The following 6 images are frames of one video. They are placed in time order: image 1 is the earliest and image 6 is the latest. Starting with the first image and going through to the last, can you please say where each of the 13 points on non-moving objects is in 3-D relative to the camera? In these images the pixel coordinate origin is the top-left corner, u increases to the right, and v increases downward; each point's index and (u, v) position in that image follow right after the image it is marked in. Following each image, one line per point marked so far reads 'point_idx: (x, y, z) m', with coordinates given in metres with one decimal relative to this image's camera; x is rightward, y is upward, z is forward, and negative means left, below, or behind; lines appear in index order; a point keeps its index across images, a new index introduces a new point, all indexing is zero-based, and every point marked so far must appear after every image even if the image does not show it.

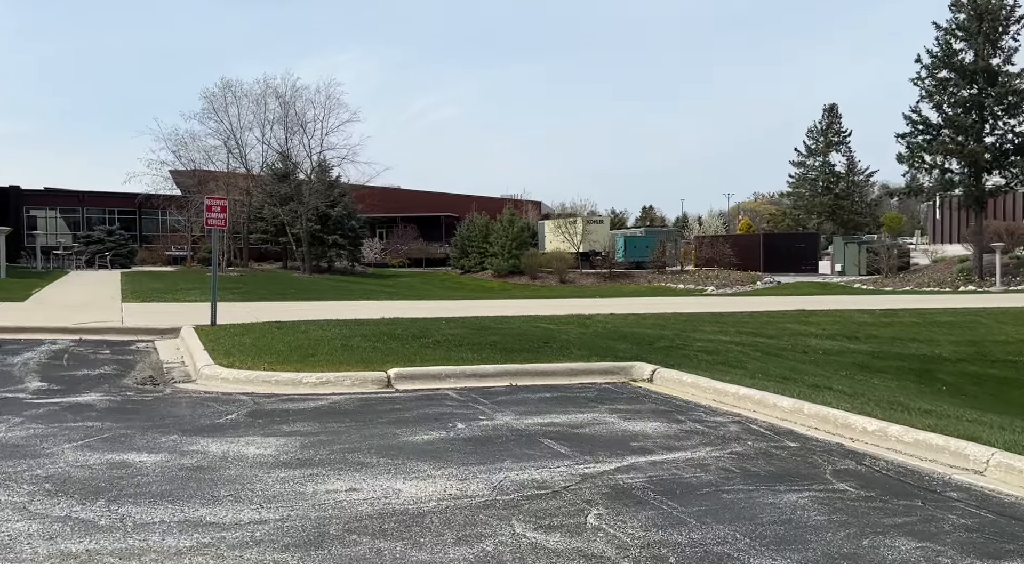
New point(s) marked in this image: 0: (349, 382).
0: (-1.6, -1.0, +9.2) m
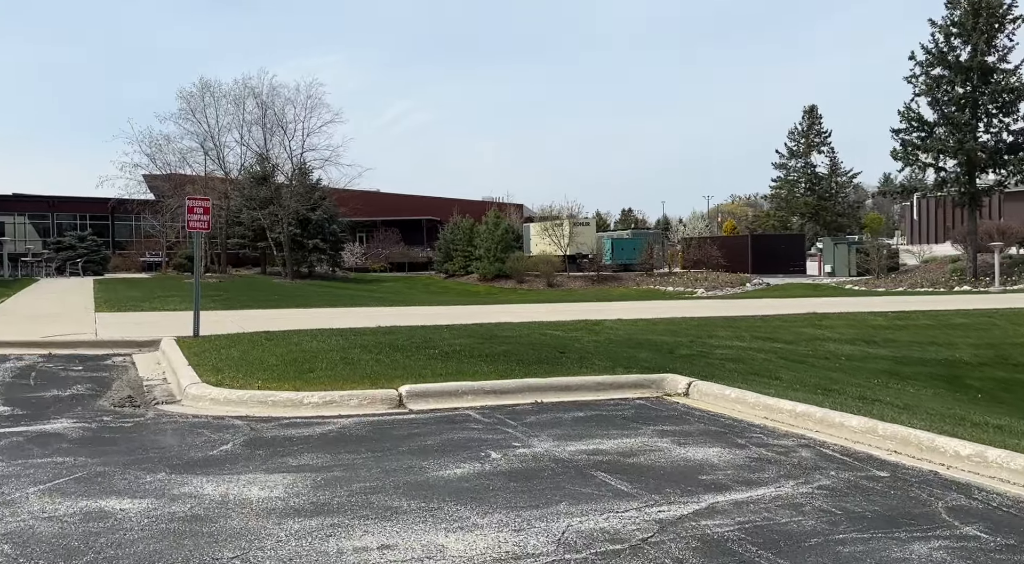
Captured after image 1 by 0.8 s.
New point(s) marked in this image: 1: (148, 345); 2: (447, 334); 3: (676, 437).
0: (-1.4, -1.1, +8.2) m
1: (-5.4, -0.9, +13.7) m
2: (-0.9, -0.8, +13.5) m
3: (+1.2, -1.1, +6.7) m
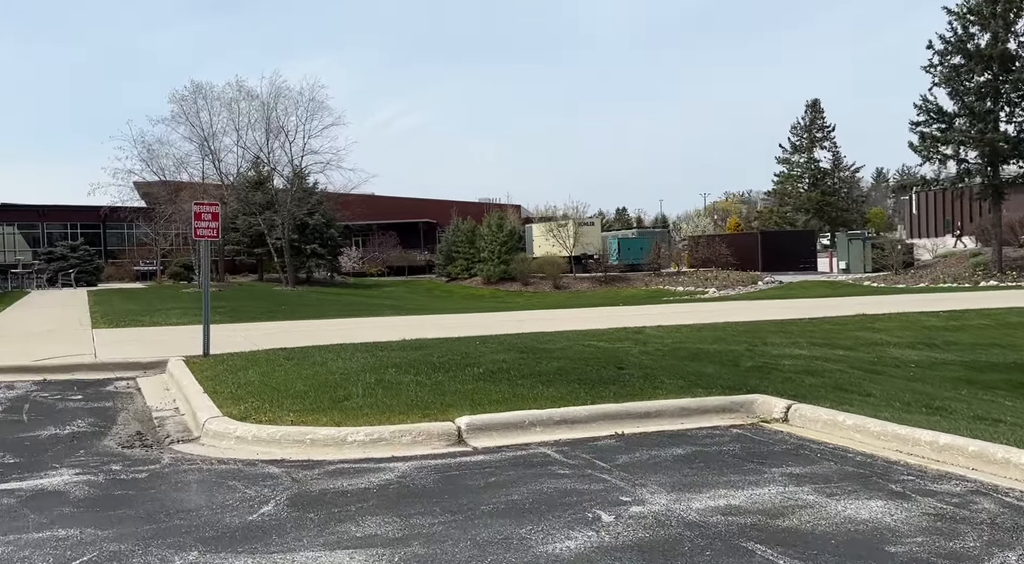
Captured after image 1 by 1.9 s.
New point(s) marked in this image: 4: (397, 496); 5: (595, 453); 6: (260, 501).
0: (-0.8, -1.2, +7.0) m
1: (-4.8, -1.1, +12.4) m
2: (-0.4, -0.9, +12.3) m
3: (+1.8, -1.2, +5.5) m
4: (-0.7, -1.3, +5.5) m
5: (+0.6, -1.2, +6.5) m
6: (-1.5, -1.3, +5.5) m
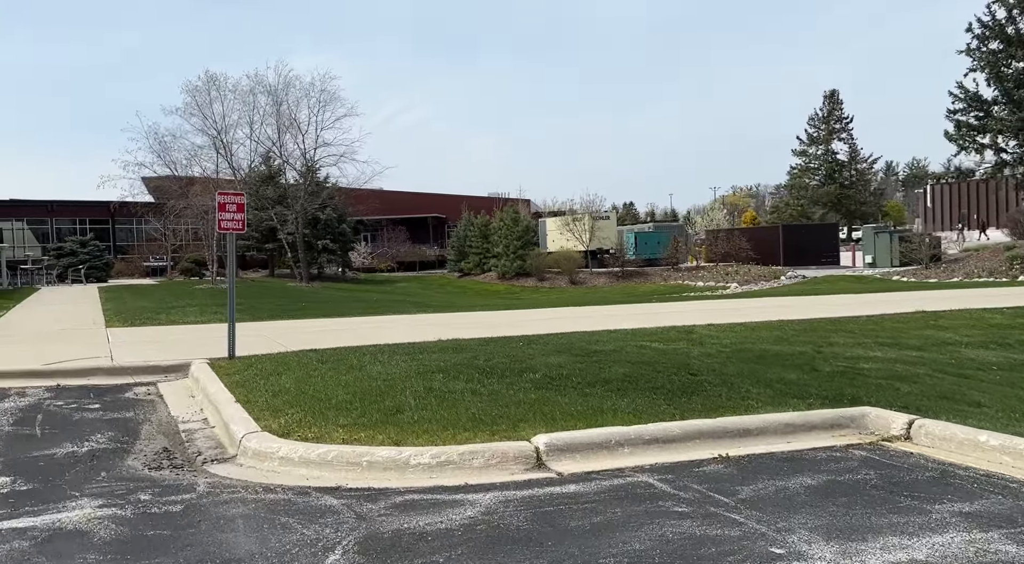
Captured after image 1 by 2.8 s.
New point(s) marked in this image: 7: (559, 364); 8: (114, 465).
0: (-0.2, -1.2, +6.0) m
1: (-4.2, -1.1, +11.5) m
2: (+0.3, -0.8, +11.3) m
3: (+2.4, -1.2, +4.5) m
4: (-0.1, -1.3, +4.6) m
5: (+1.2, -1.2, +5.5) m
6: (-0.9, -1.3, +4.6) m
7: (+0.5, -0.9, +9.9) m
8: (-2.9, -1.3, +6.7) m
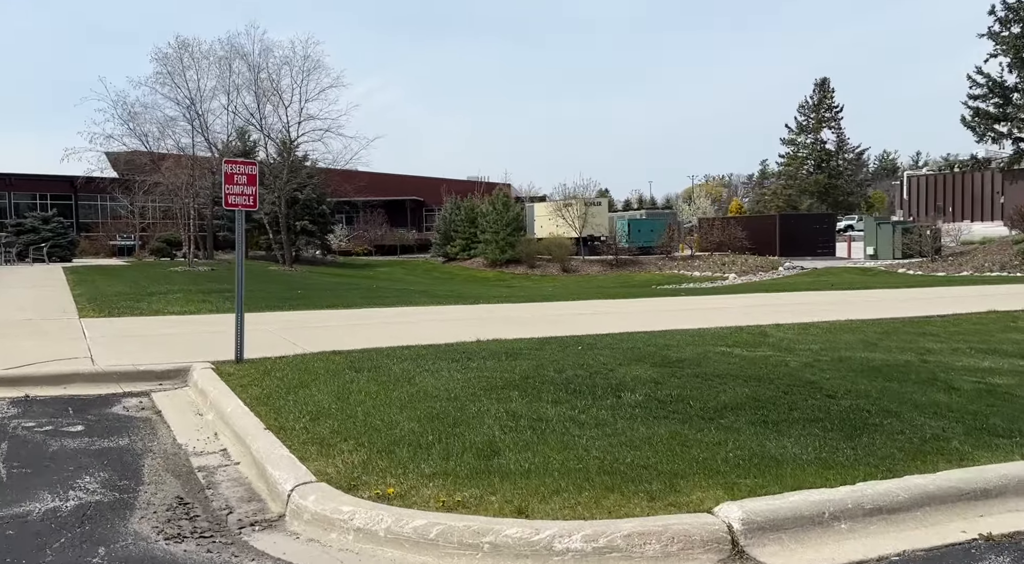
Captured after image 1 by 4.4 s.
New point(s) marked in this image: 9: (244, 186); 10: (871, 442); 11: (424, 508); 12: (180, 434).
0: (+0.7, -1.2, +4.2) m
1: (-3.5, -1.0, +9.5) m
2: (+1.0, -0.8, +9.5) m
3: (+3.3, -1.3, +2.8) m
4: (+0.8, -1.3, +2.7) m
5: (+2.0, -1.3, +3.7) m
6: (0.0, -1.3, +2.7) m
7: (+1.2, -0.9, +8.1) m
8: (-2.1, -1.3, +4.8) m
9: (-2.9, +1.0, +9.9) m
10: (+2.2, -1.0, +5.8) m
11: (-0.4, -1.1, +4.7) m
12: (-2.7, -1.2, +7.4) m
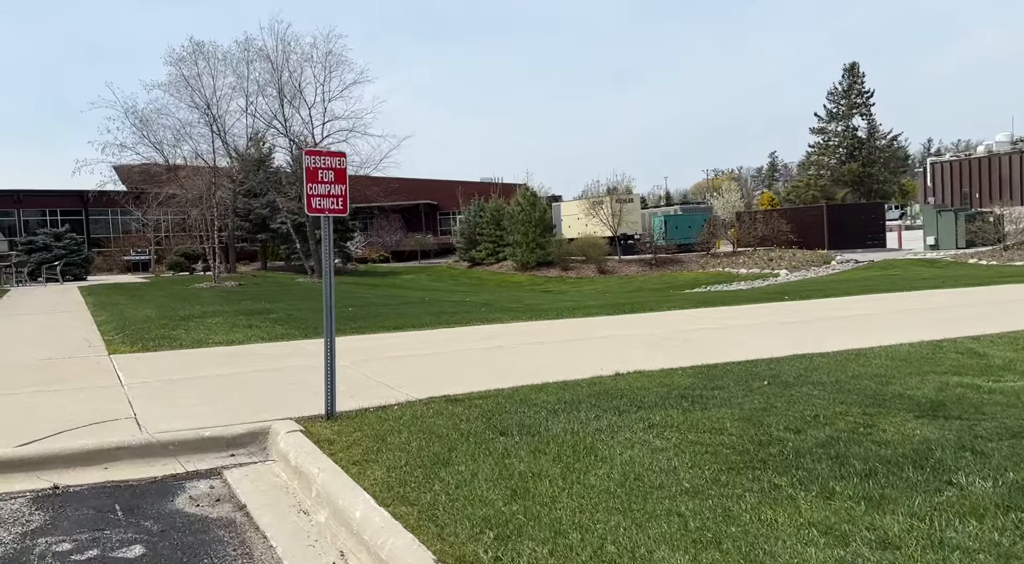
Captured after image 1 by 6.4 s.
0: (+2.1, -1.3, +1.7) m
1: (-2.0, -1.3, +7.1) m
2: (+2.4, -0.9, +7.0) m
3: (+4.7, -1.3, +0.3) m
4: (+2.2, -1.5, +0.2) m
5: (+3.5, -1.3, +1.2) m
6: (+1.4, -1.5, +0.2) m
7: (+2.7, -1.0, +5.6) m
8: (-0.6, -1.5, +2.4) m
9: (-1.5, +0.7, +7.4) m
10: (+3.7, -1.1, +3.3) m
11: (+1.0, -1.3, +2.2) m
12: (-1.2, -1.4, +4.9) m
